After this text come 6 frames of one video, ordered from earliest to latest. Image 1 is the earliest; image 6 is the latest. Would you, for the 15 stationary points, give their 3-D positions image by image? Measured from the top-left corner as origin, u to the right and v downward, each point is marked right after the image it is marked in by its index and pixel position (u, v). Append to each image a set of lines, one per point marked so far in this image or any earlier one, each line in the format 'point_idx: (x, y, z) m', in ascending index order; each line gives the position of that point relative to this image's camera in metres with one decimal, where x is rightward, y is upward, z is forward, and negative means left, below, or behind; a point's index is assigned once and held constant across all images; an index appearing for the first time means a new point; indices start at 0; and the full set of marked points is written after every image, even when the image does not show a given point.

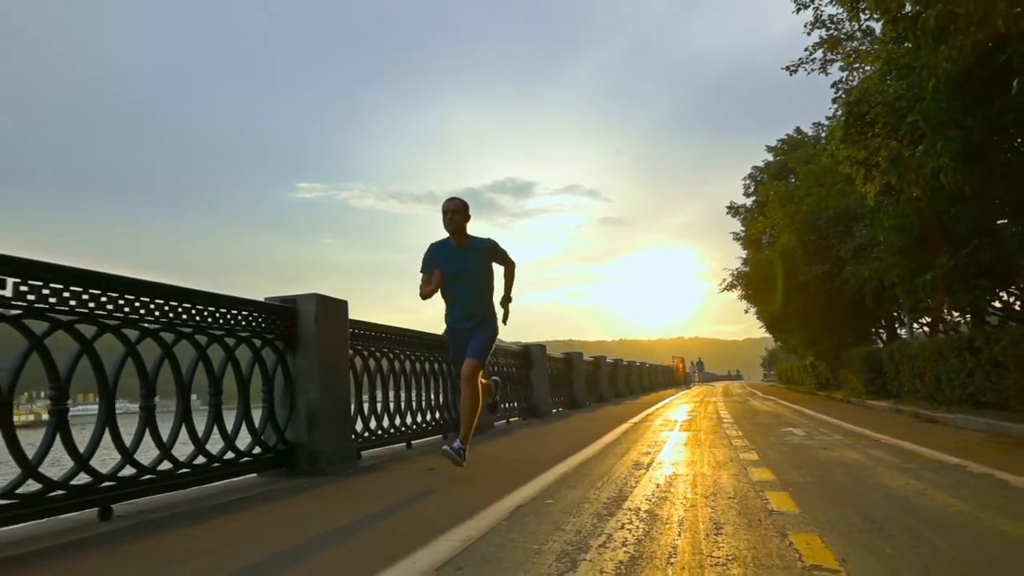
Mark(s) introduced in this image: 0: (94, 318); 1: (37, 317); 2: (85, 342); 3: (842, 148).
0: (-2.4, -0.2, +5.0) m
1: (-2.5, -0.2, +4.6) m
2: (-2.4, -0.3, +4.9) m
3: (+4.5, +1.9, +11.5) m
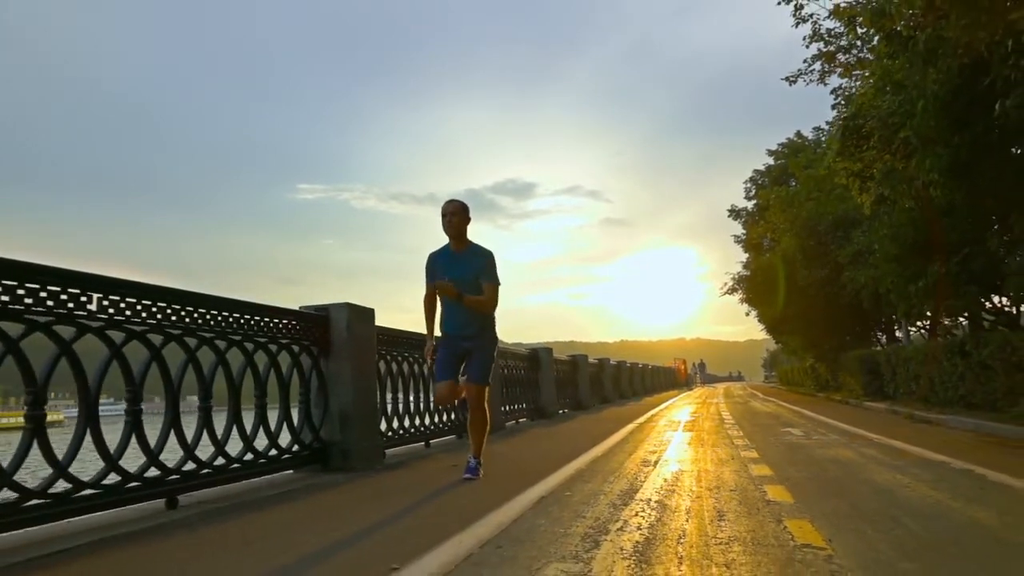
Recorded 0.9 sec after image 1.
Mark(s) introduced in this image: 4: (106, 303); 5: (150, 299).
0: (-2.3, -0.3, +5.6) m
1: (-2.4, -0.2, +5.1) m
2: (-2.3, -0.4, +5.5) m
3: (+4.6, +1.8, +12.1) m
4: (-2.3, -0.1, +4.9) m
5: (-2.3, -0.1, +5.5) m
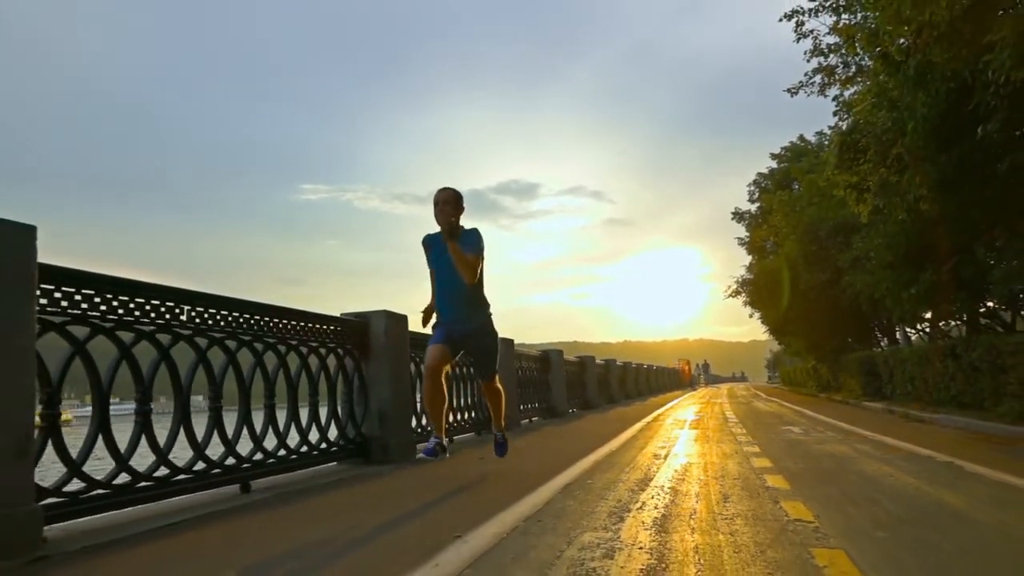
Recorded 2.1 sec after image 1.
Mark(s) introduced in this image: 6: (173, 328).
0: (-2.1, -0.4, +6.4) m
1: (-2.2, -0.3, +5.9) m
2: (-2.1, -0.5, +6.3) m
3: (+4.9, +1.7, +12.8) m
4: (-2.1, -0.2, +5.6) m
5: (-2.1, -0.2, +6.3) m
6: (-2.2, -0.3, +5.5) m
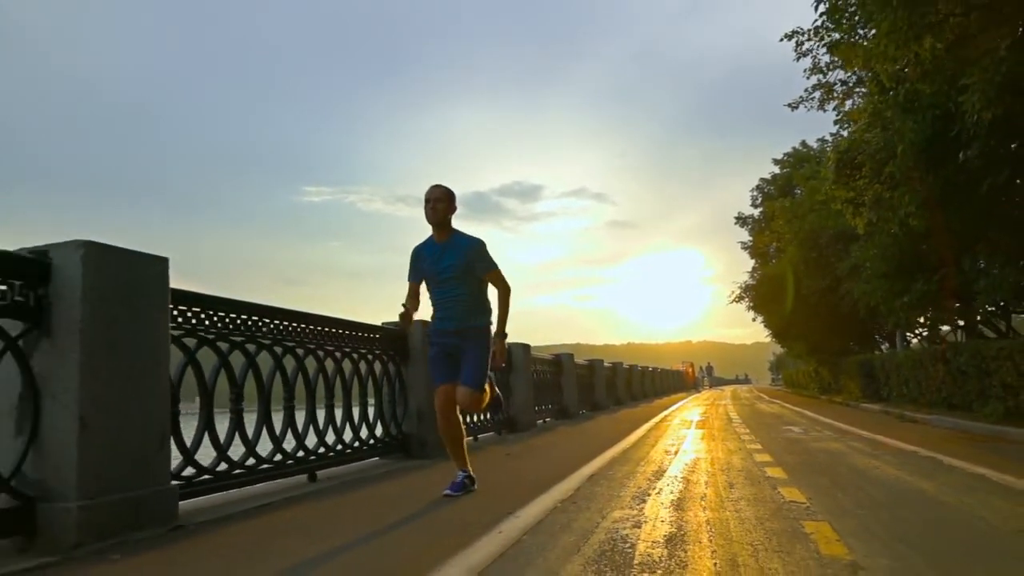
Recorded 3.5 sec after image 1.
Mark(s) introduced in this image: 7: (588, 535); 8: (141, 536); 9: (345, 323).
0: (-1.8, -0.5, +7.3) m
1: (-1.9, -0.4, +6.8) m
2: (-1.8, -0.6, +7.2) m
3: (+5.2, +1.6, +13.7) m
4: (-1.8, -0.3, +6.6) m
5: (-1.8, -0.3, +7.2) m
6: (-1.9, -0.4, +6.5) m
7: (+0.4, -1.3, +4.6) m
8: (-1.9, -1.3, +4.5) m
9: (-1.6, -0.3, +8.2) m
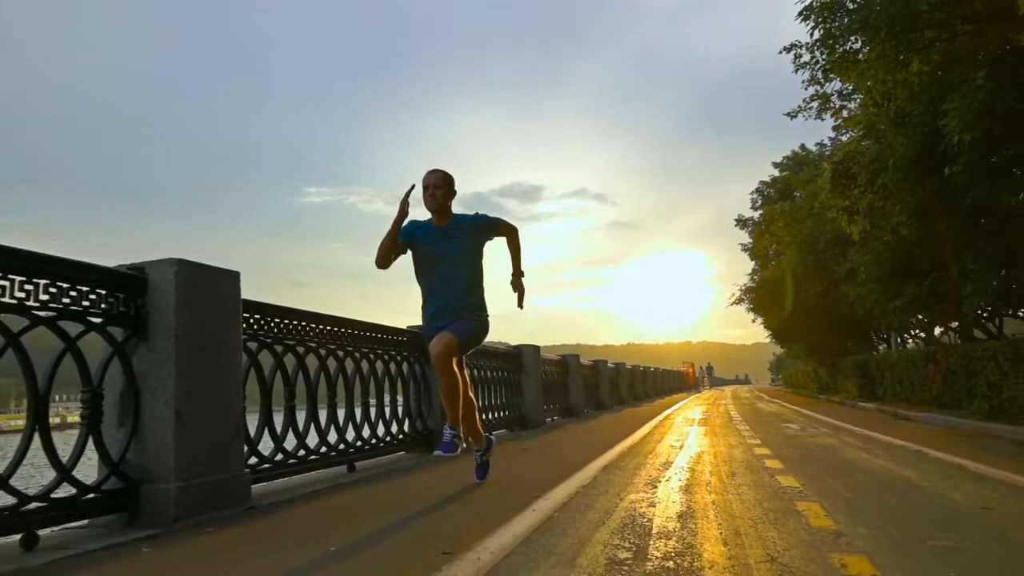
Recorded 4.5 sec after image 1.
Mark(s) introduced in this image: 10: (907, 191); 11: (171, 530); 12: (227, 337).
0: (-1.6, -0.5, +8.0) m
1: (-1.7, -0.5, +7.5) m
2: (-1.6, -0.7, +7.9) m
3: (+5.4, +1.5, +14.4) m
4: (-1.6, -0.4, +7.3) m
5: (-1.6, -0.4, +7.9) m
6: (-1.7, -0.5, +7.2) m
7: (+0.6, -1.4, +5.3) m
8: (-1.7, -1.4, +5.2) m
9: (-1.4, -0.4, +8.9) m
10: (+5.6, +1.4, +12.1) m
11: (-1.9, -1.3, +4.7) m
12: (-1.8, -0.3, +5.5) m
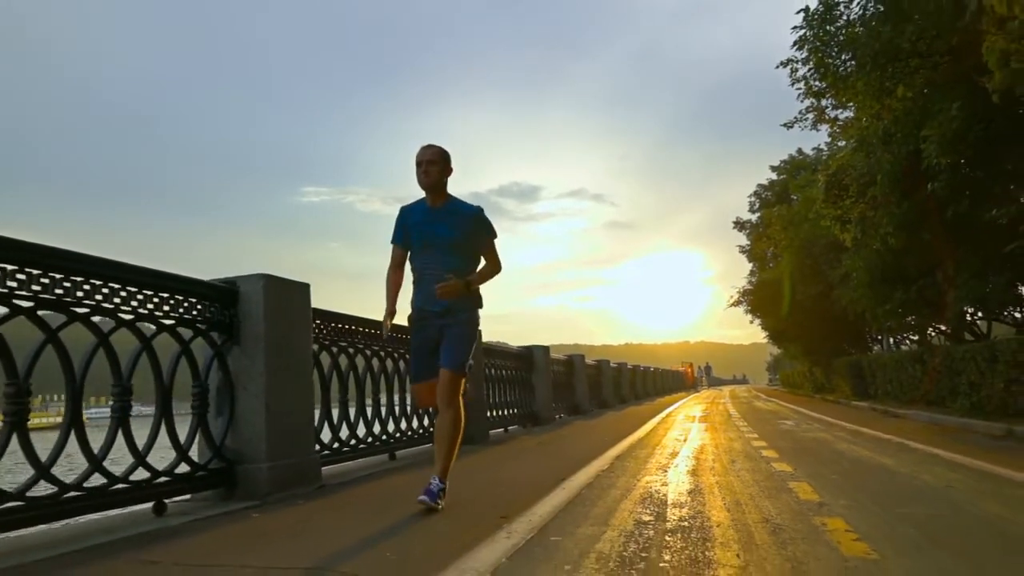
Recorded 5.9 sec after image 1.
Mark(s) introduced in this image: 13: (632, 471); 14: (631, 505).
0: (-1.3, -0.6, +8.9) m
1: (-1.4, -0.6, +8.4) m
2: (-1.4, -0.8, +8.8) m
3: (+5.6, +1.4, +15.3) m
4: (-1.4, -0.4, +8.2) m
5: (-1.4, -0.4, +8.8) m
6: (-1.5, -0.5, +8.1) m
7: (+0.9, -1.5, +6.3) m
8: (-1.5, -1.5, +6.1) m
9: (-1.2, -0.5, +9.8) m
10: (+5.8, +1.3, +13.0) m
11: (-1.6, -1.4, +5.7) m
12: (-1.6, -0.4, +6.4) m
13: (+1.1, -1.6, +7.5) m
14: (+0.8, -1.4, +5.6) m
